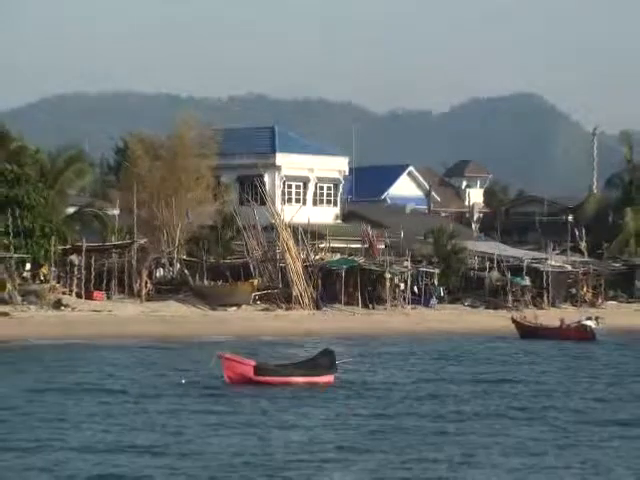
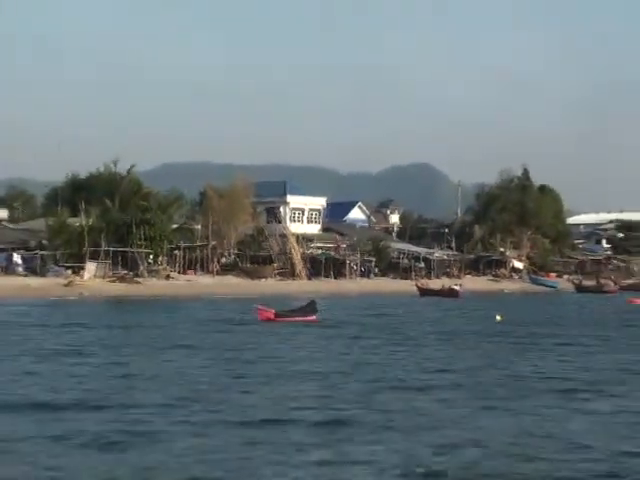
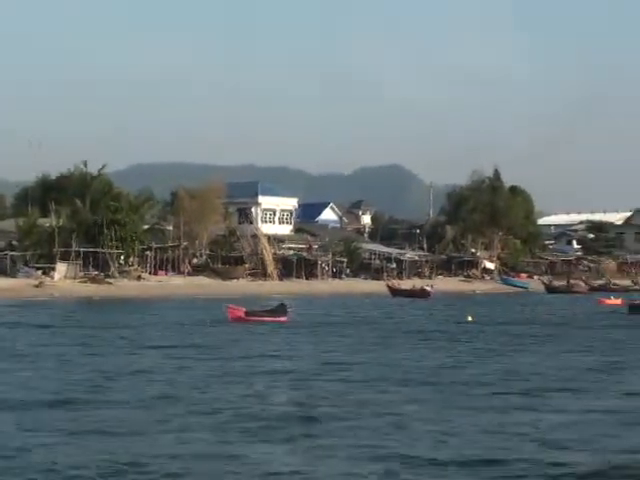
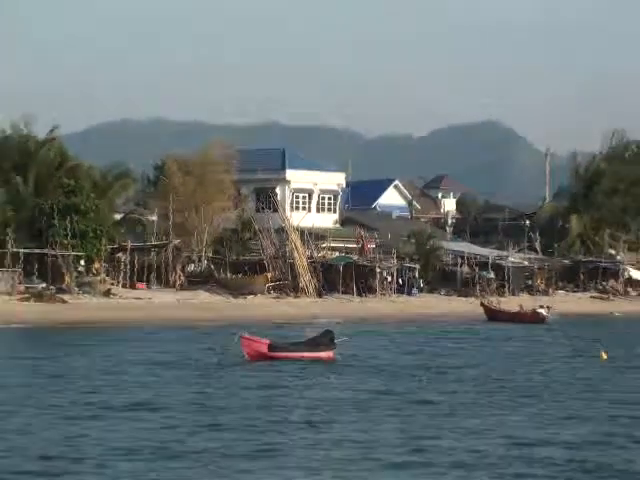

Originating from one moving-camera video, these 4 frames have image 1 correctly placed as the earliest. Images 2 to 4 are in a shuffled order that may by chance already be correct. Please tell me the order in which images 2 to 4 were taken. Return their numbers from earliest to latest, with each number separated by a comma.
4, 2, 3
